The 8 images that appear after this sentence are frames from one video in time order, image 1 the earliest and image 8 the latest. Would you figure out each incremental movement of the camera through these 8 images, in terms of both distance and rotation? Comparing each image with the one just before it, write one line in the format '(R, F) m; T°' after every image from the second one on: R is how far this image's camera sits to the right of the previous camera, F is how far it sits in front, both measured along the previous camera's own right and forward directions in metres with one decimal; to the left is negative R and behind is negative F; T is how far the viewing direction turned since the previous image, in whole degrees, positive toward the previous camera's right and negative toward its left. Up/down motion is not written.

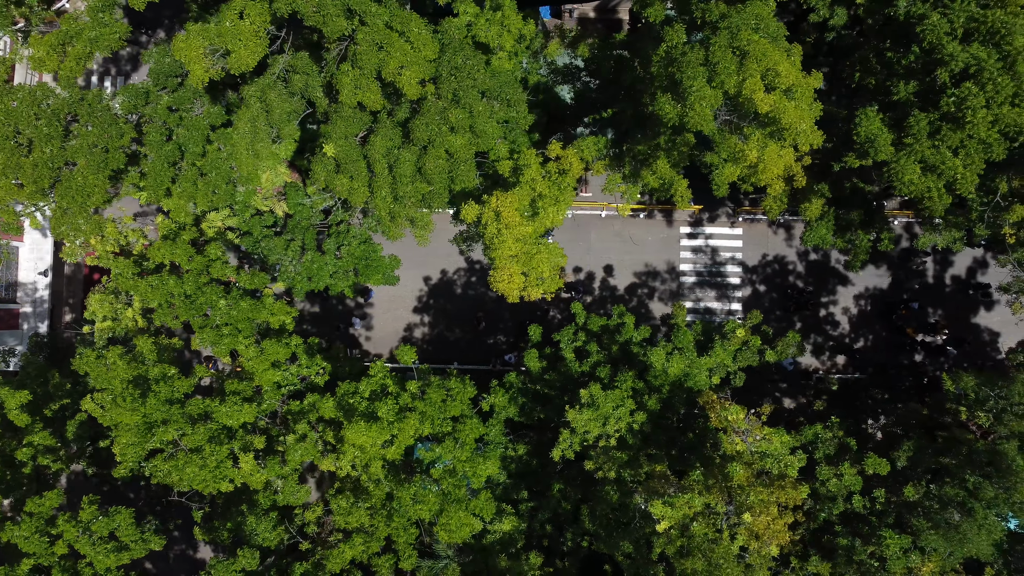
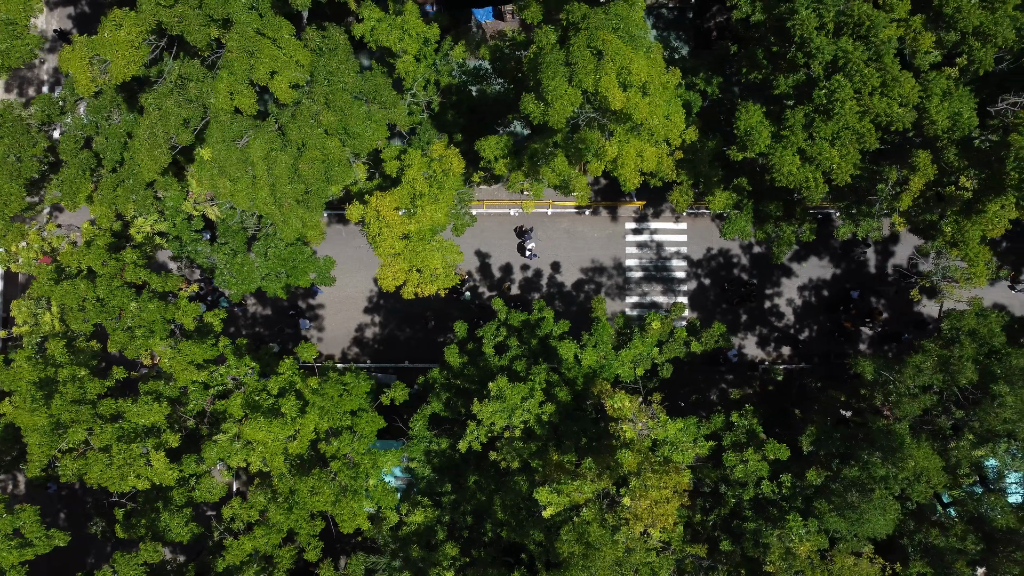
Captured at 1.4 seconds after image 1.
(+5.5, -0.7) m; 0°
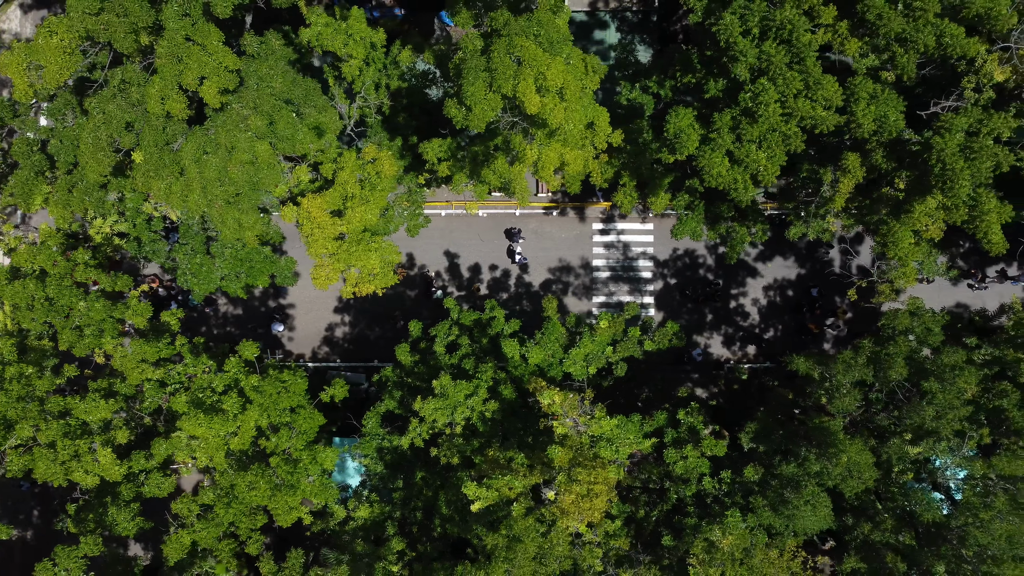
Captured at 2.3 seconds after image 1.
(+3.5, -0.6) m; 0°
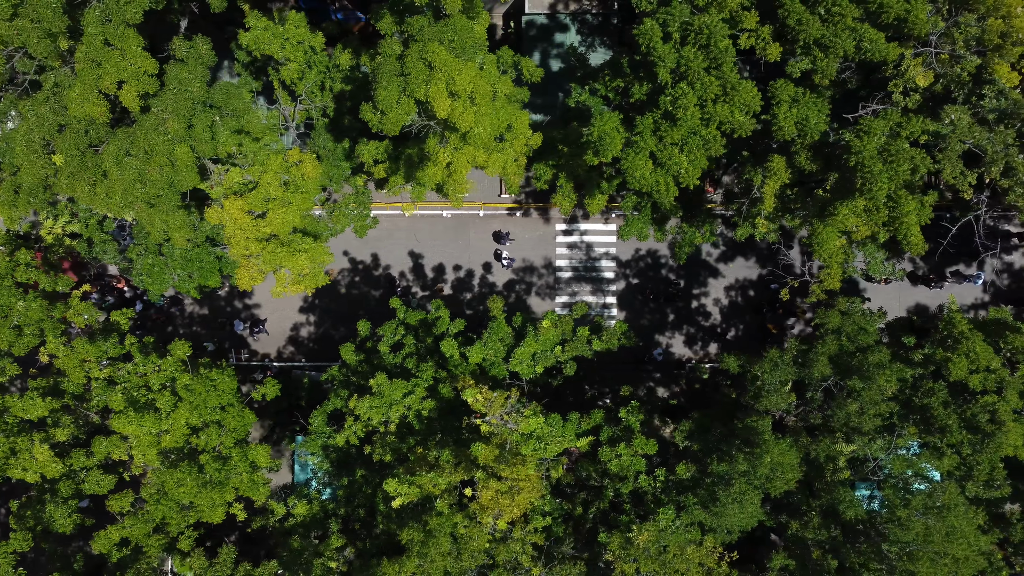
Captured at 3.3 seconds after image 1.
(+4.0, -0.4) m; 0°
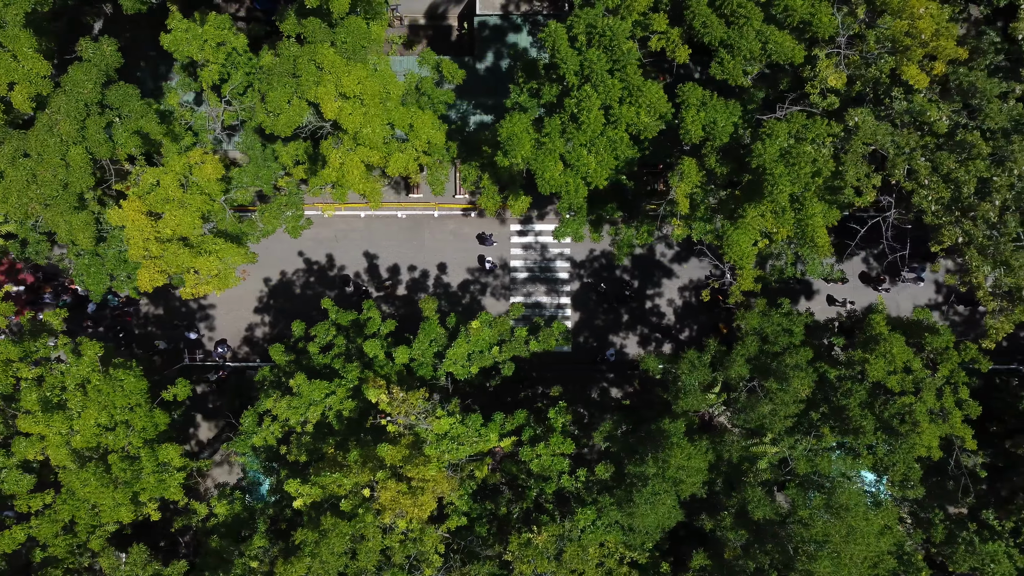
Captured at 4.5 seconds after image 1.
(+5.0, -0.1) m; 0°
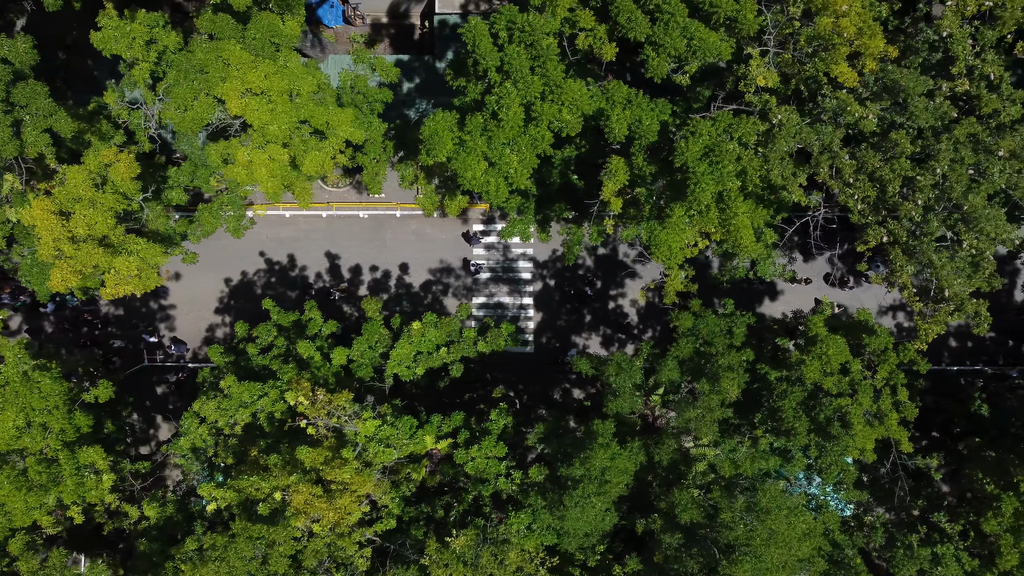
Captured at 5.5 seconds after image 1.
(+4.1, +0.3) m; 0°
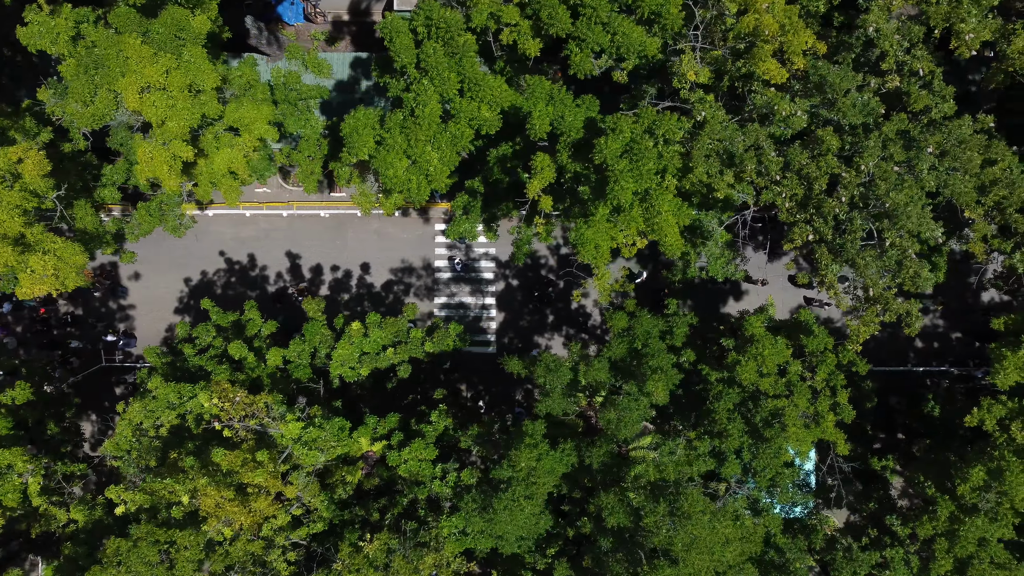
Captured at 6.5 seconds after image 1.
(+4.1, +0.4) m; 0°
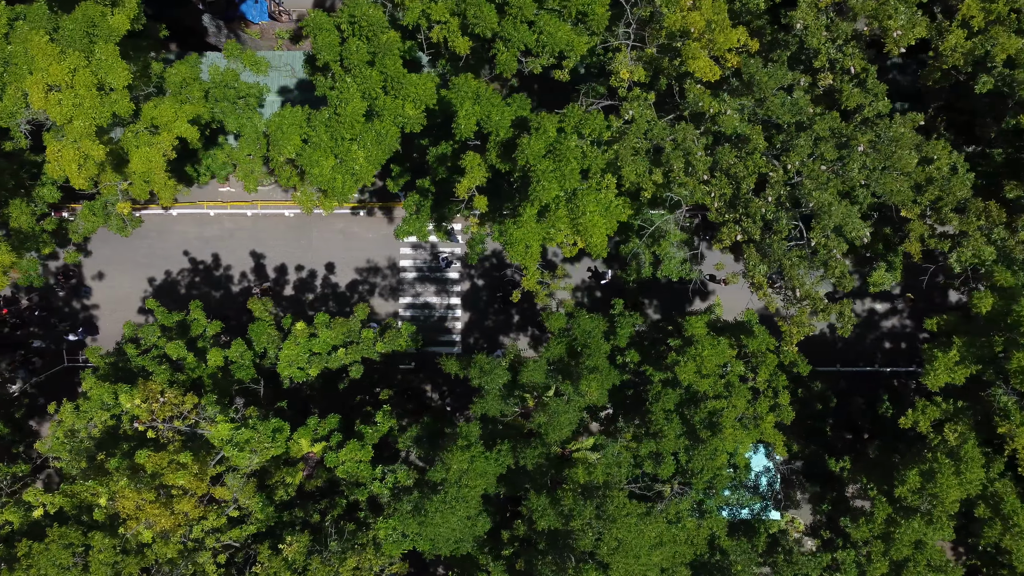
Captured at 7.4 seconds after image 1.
(+3.8, +0.2) m; 0°
